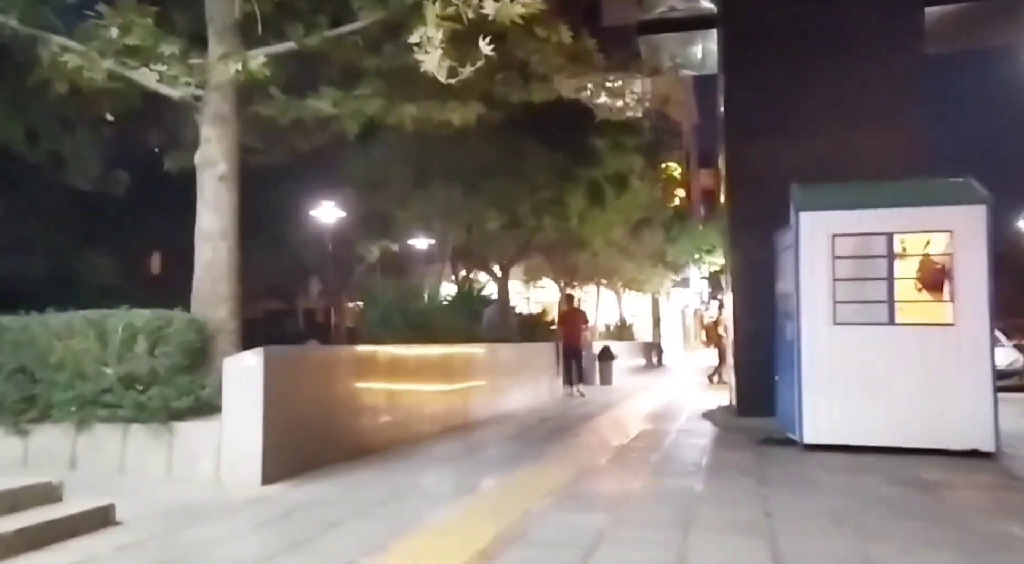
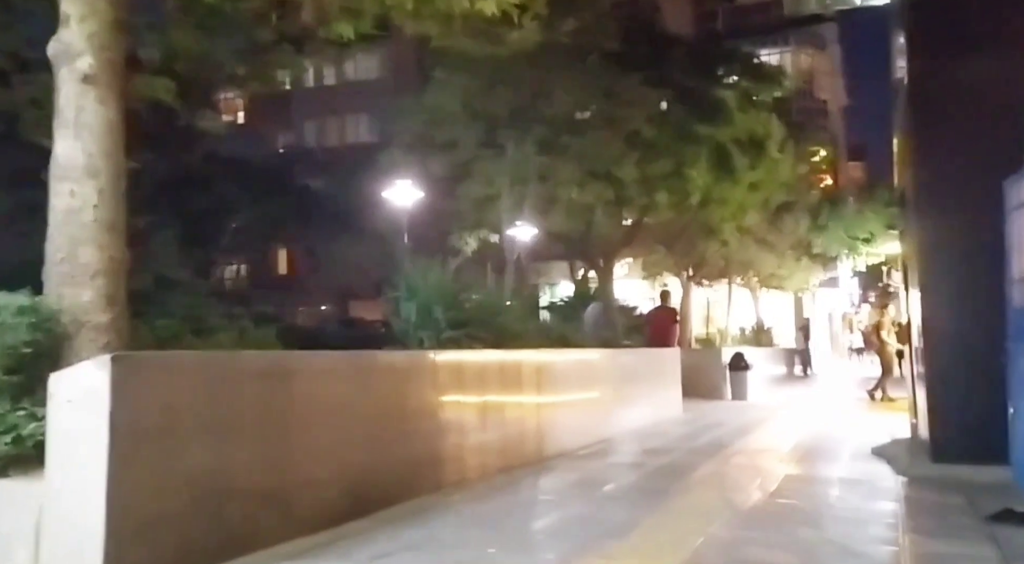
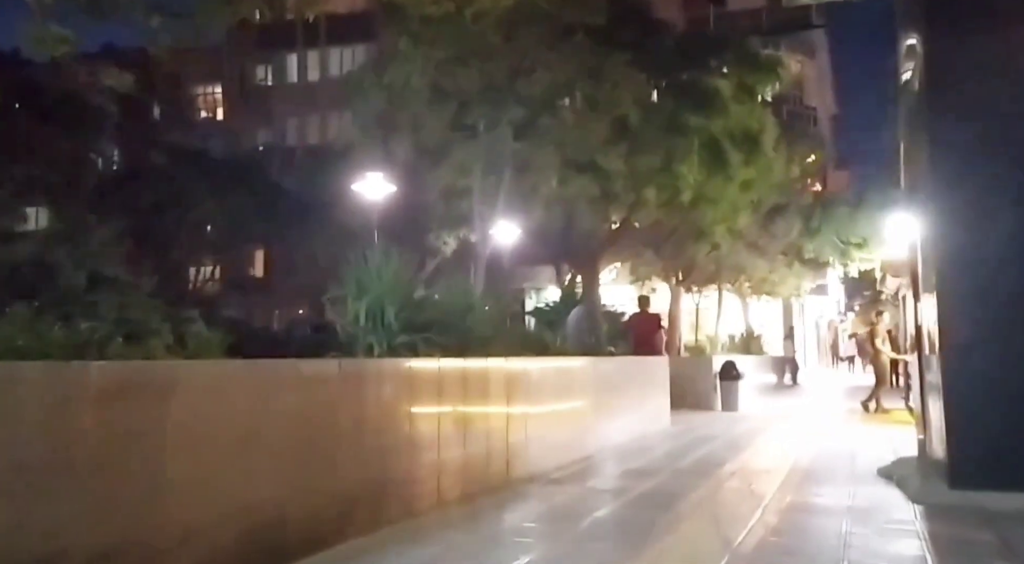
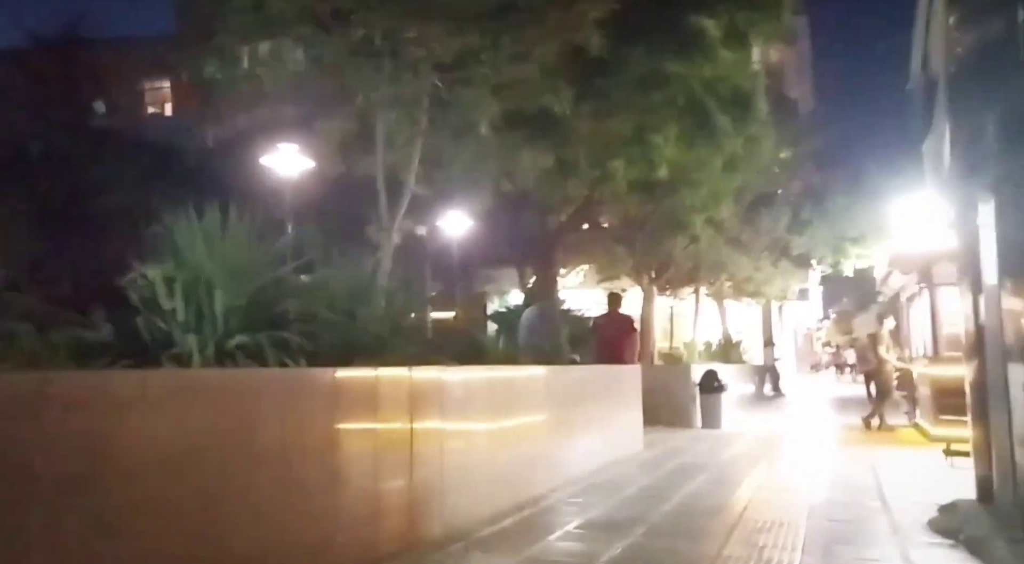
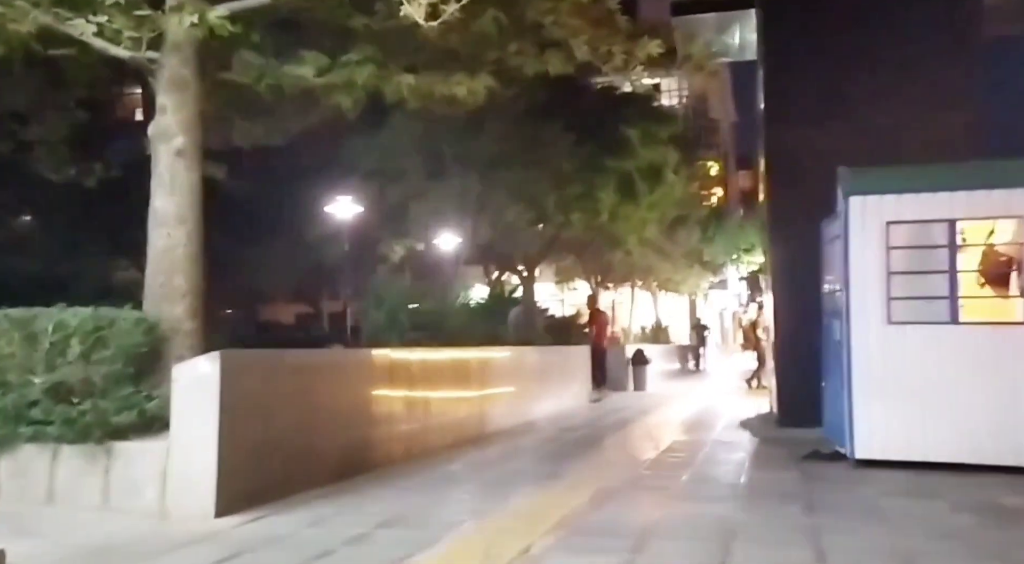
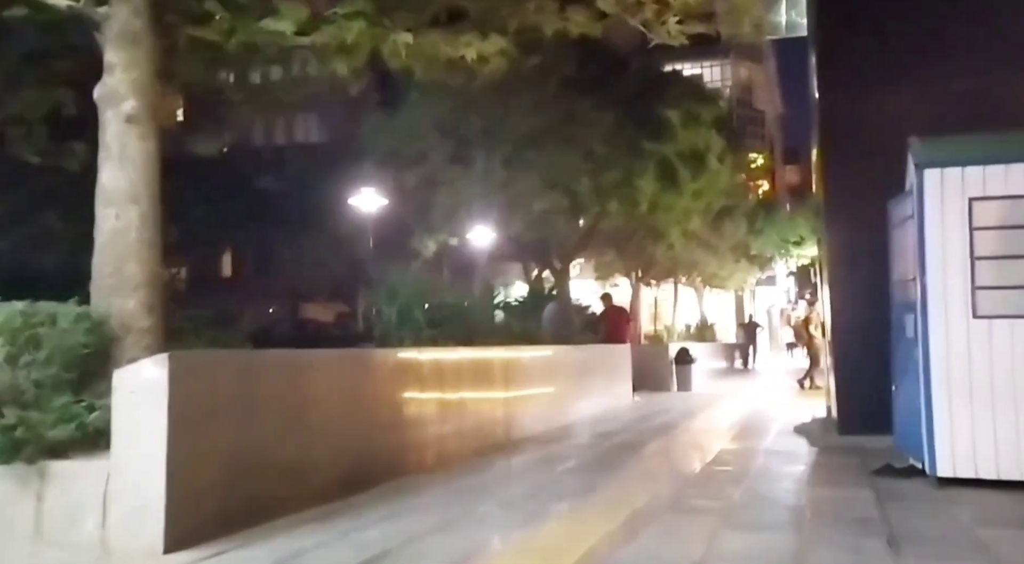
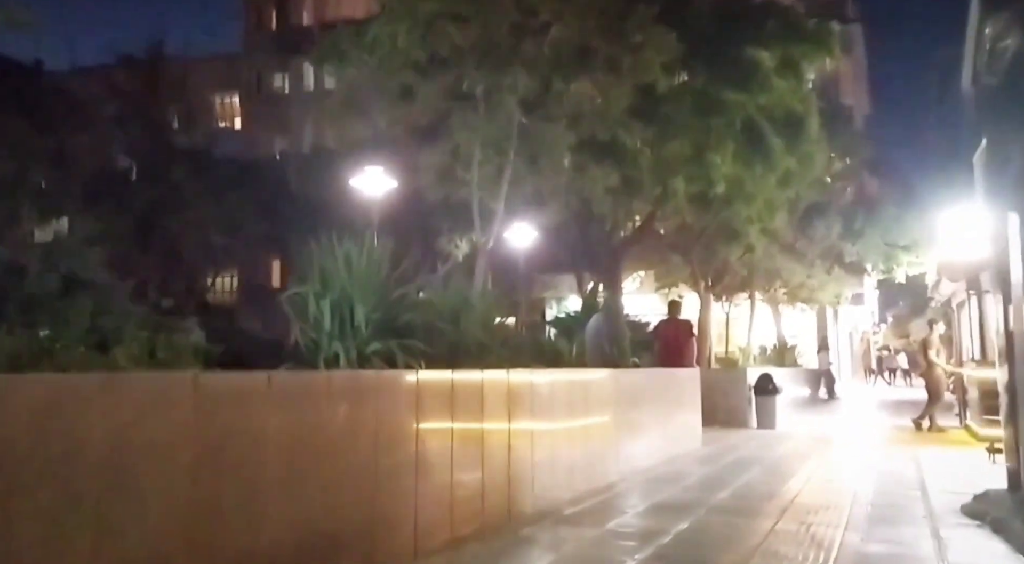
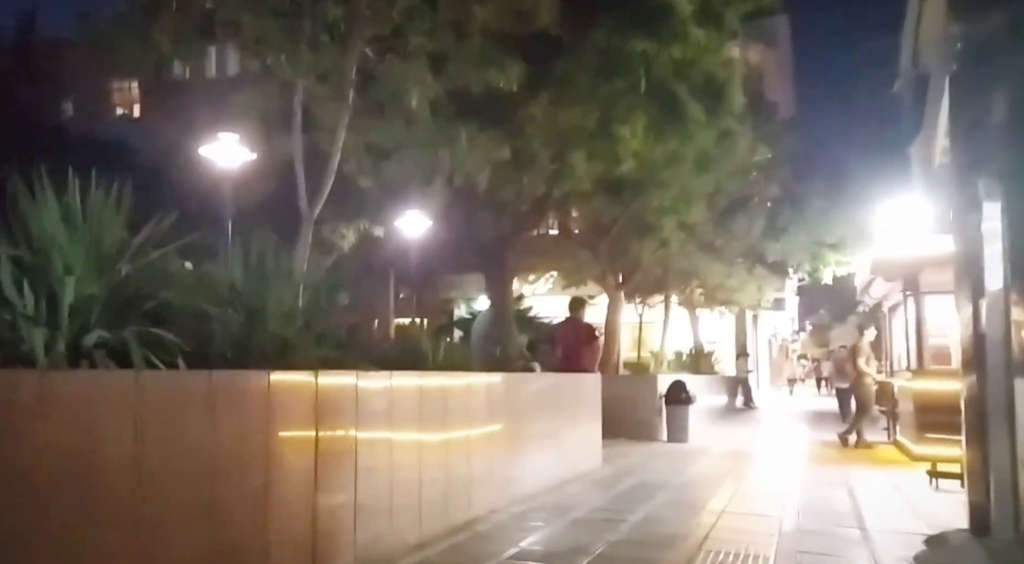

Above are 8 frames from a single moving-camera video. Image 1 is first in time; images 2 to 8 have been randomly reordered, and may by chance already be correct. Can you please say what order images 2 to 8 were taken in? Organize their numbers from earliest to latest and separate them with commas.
5, 6, 2, 3, 7, 4, 8
